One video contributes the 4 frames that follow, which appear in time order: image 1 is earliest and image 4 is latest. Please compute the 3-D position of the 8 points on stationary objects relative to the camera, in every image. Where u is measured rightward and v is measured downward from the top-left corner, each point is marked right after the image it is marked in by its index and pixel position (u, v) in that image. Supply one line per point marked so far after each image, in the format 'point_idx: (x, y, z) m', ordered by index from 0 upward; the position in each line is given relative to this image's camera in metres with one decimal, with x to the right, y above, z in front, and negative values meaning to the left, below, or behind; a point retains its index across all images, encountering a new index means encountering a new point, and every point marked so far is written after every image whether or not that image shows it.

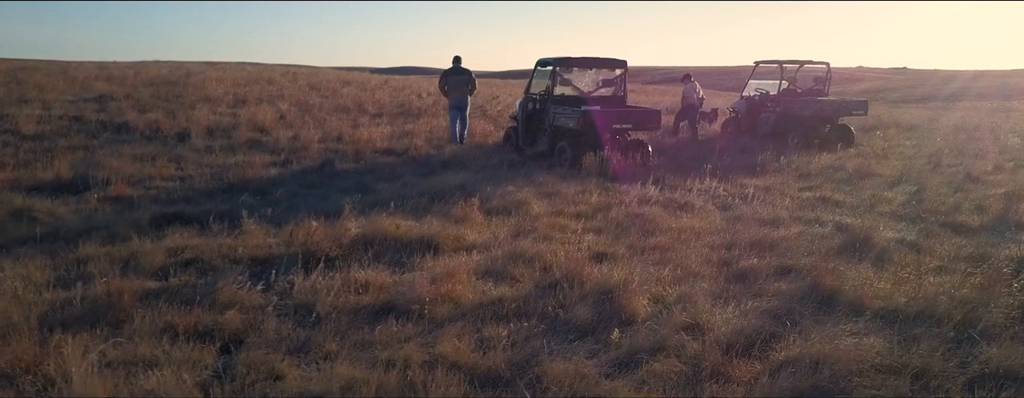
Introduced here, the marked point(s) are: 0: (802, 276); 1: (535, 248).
0: (+2.2, -0.6, +6.3) m
1: (+0.2, -0.4, +7.0) m
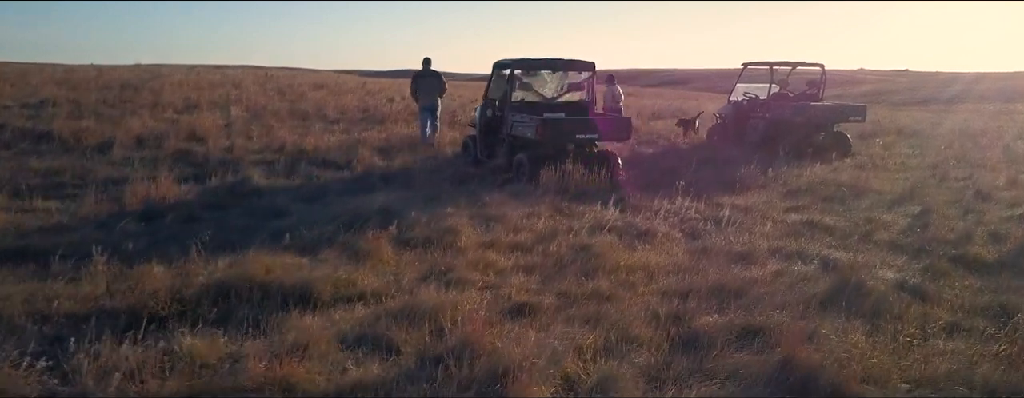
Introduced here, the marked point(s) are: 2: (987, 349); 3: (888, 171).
0: (+1.5, -0.9, +4.8) m
1: (-0.5, -0.7, +5.6) m
2: (+2.8, -0.9, +4.8) m
3: (+6.3, +0.5, +13.6) m
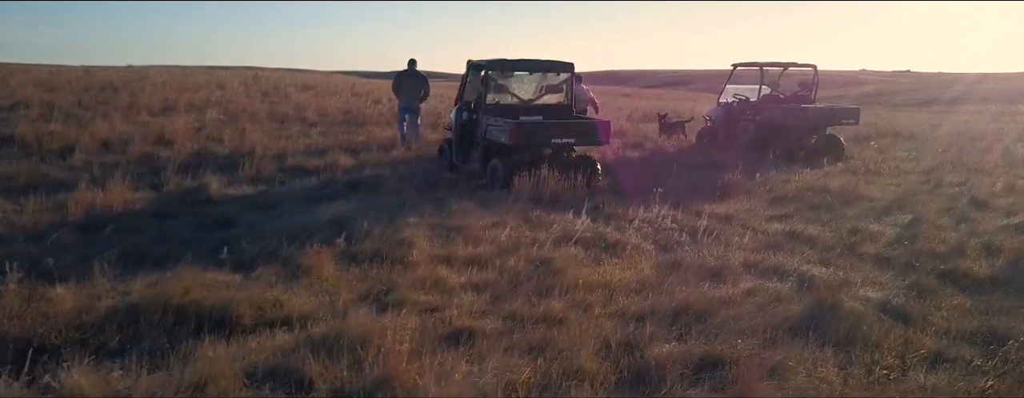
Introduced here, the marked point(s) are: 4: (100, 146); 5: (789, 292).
0: (+1.1, -0.9, +4.3) m
1: (-0.9, -0.8, +5.1) m
2: (+2.4, -1.0, +4.3) m
3: (+5.9, +0.4, +13.0) m
4: (-6.8, +0.9, +13.4) m
5: (+2.0, -0.7, +5.9) m
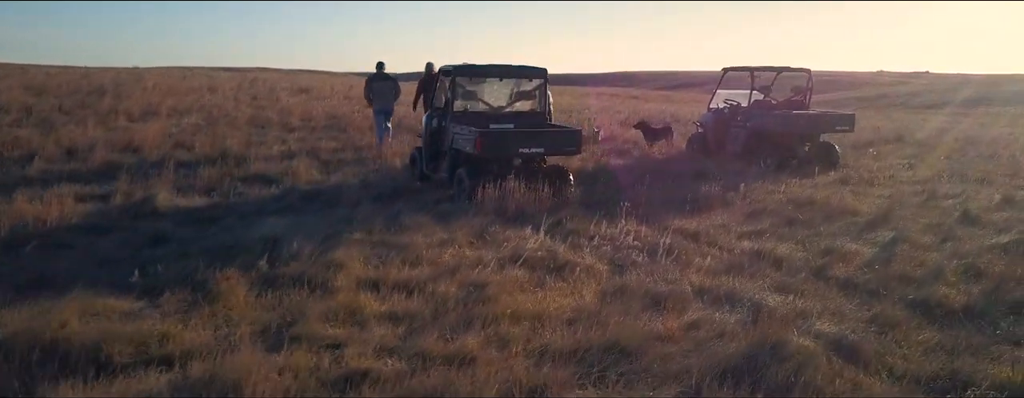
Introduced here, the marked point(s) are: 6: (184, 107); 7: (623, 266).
0: (+0.6, -1.1, +3.8) m
1: (-1.5, -0.9, +4.6) m
2: (+1.9, -1.1, +3.8) m
3: (+5.5, +0.2, +12.4) m
4: (-7.2, +0.7, +13.1) m
5: (+1.5, -0.8, +5.4) m
6: (-8.0, +2.3, +20.0) m
7: (+1.0, -0.6, +7.3) m
